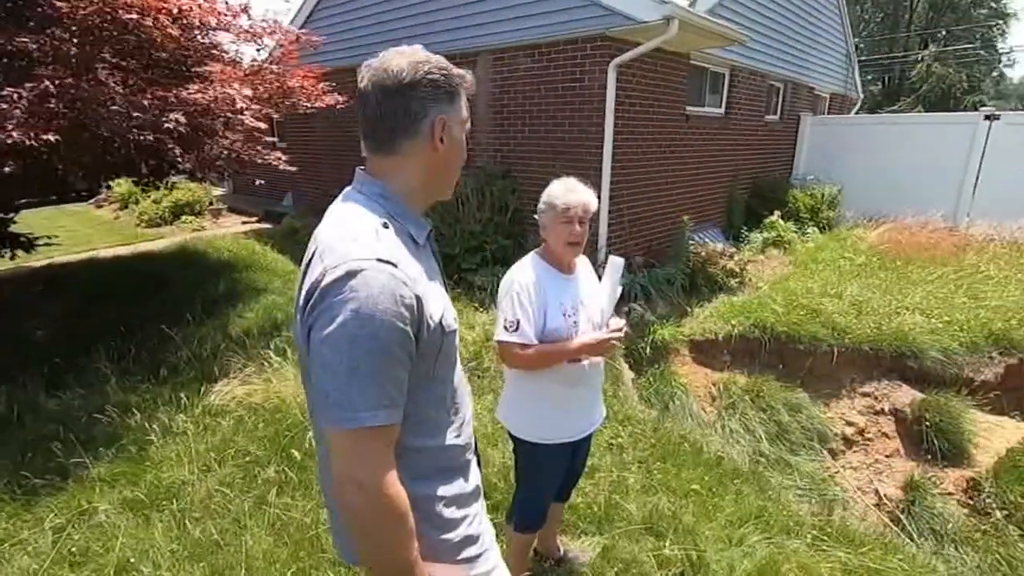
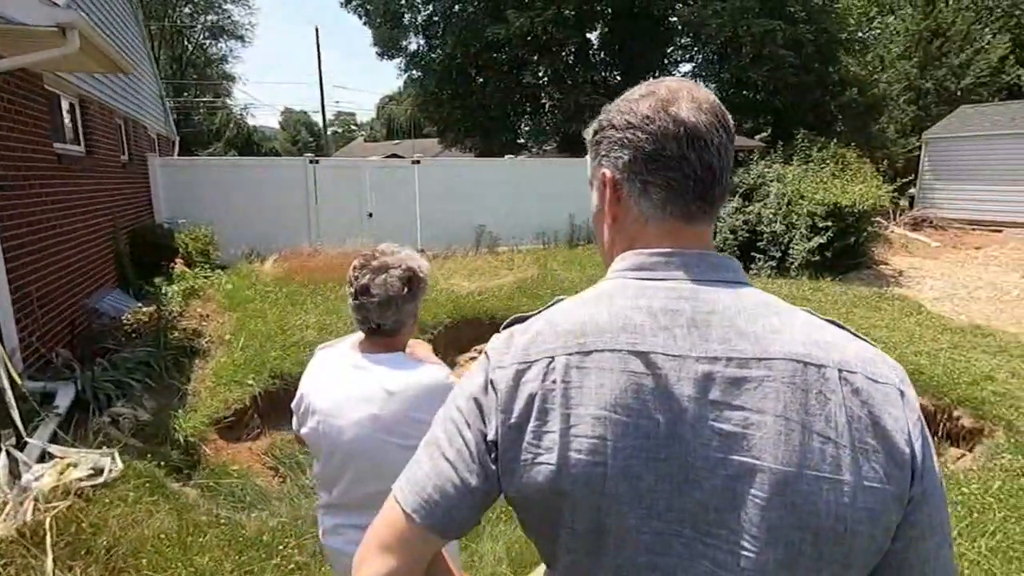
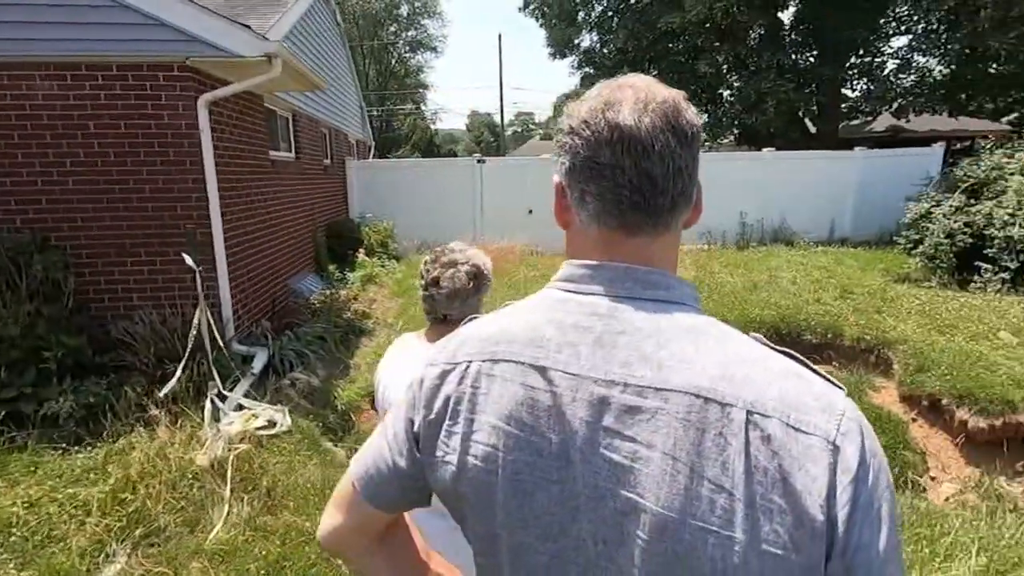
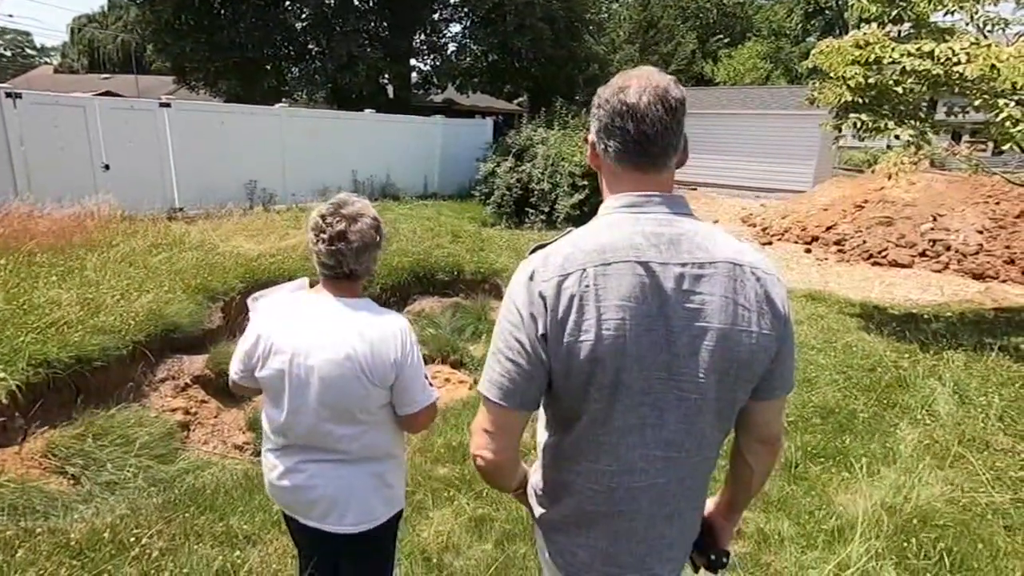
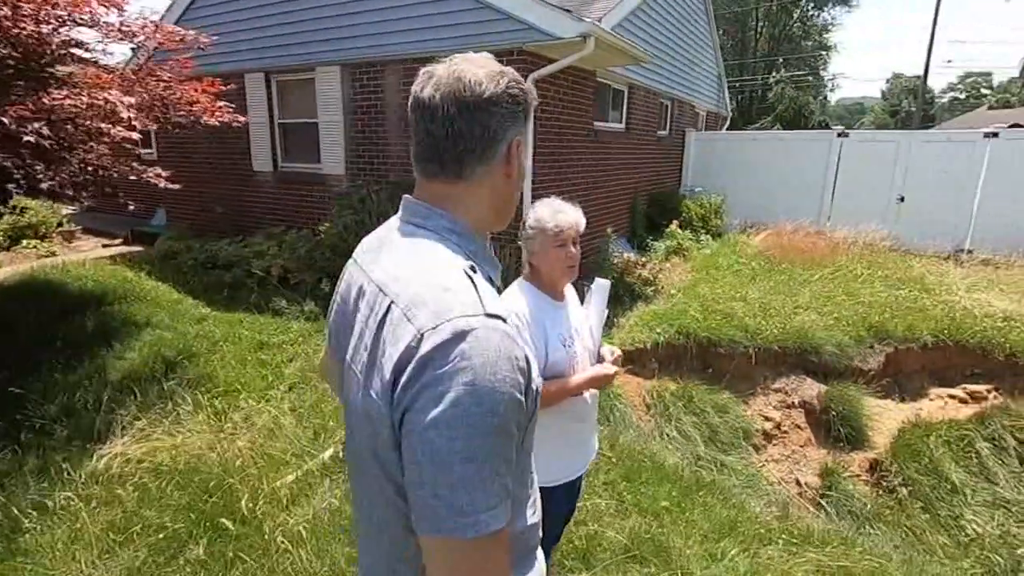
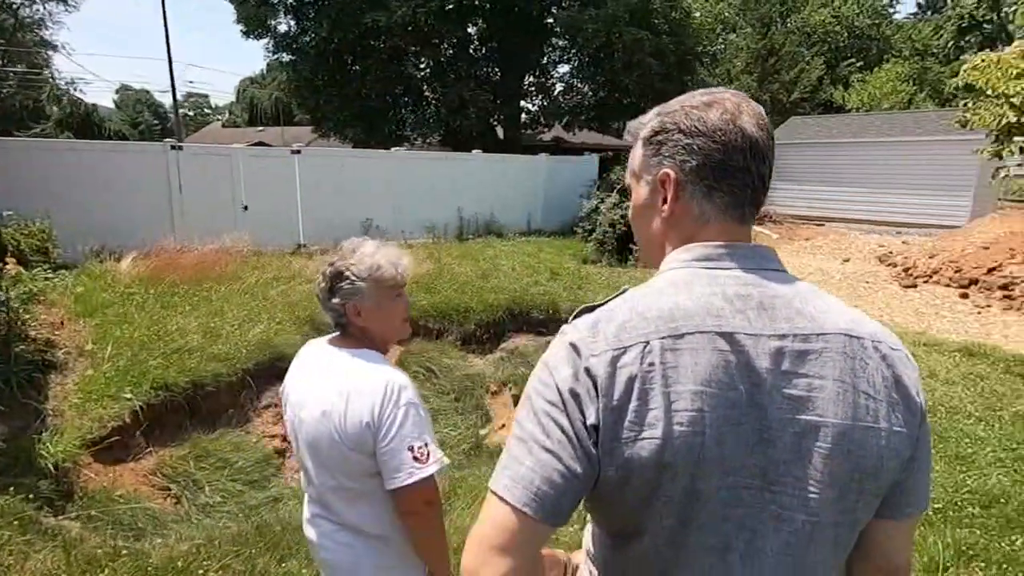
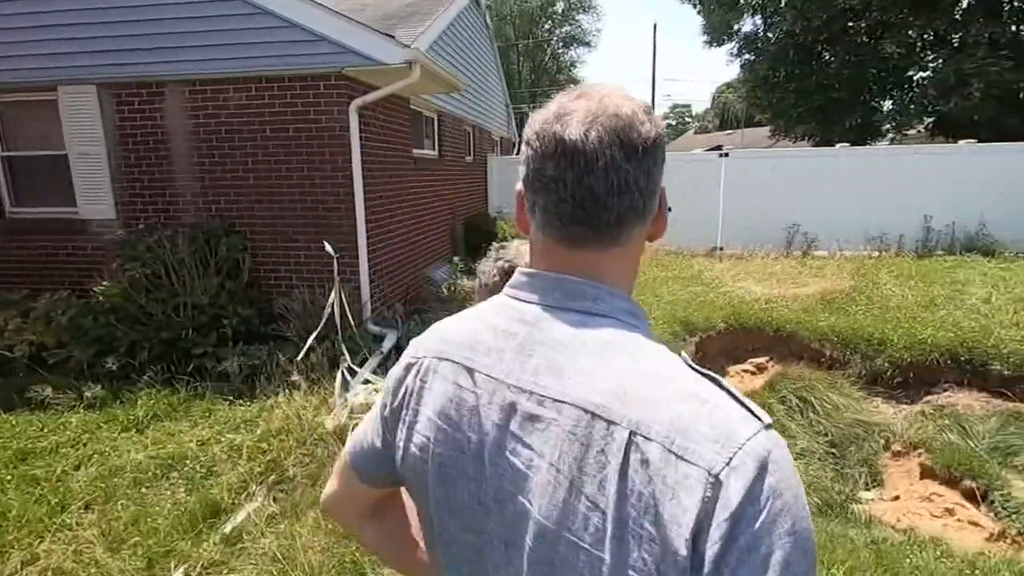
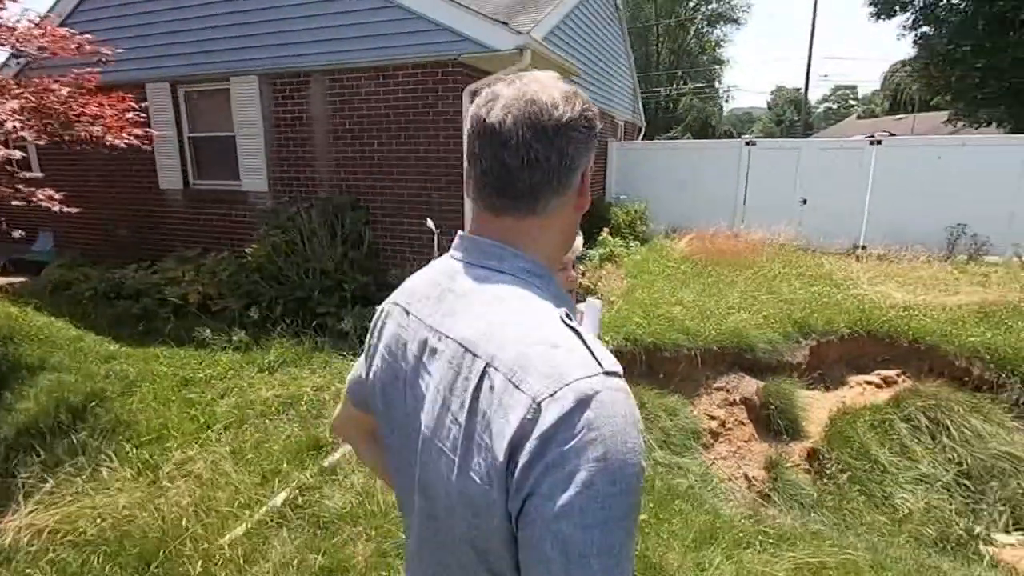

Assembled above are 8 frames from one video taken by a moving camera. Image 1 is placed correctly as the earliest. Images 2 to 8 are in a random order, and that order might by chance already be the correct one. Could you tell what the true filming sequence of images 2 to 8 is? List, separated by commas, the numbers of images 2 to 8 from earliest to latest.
5, 8, 7, 3, 2, 6, 4
